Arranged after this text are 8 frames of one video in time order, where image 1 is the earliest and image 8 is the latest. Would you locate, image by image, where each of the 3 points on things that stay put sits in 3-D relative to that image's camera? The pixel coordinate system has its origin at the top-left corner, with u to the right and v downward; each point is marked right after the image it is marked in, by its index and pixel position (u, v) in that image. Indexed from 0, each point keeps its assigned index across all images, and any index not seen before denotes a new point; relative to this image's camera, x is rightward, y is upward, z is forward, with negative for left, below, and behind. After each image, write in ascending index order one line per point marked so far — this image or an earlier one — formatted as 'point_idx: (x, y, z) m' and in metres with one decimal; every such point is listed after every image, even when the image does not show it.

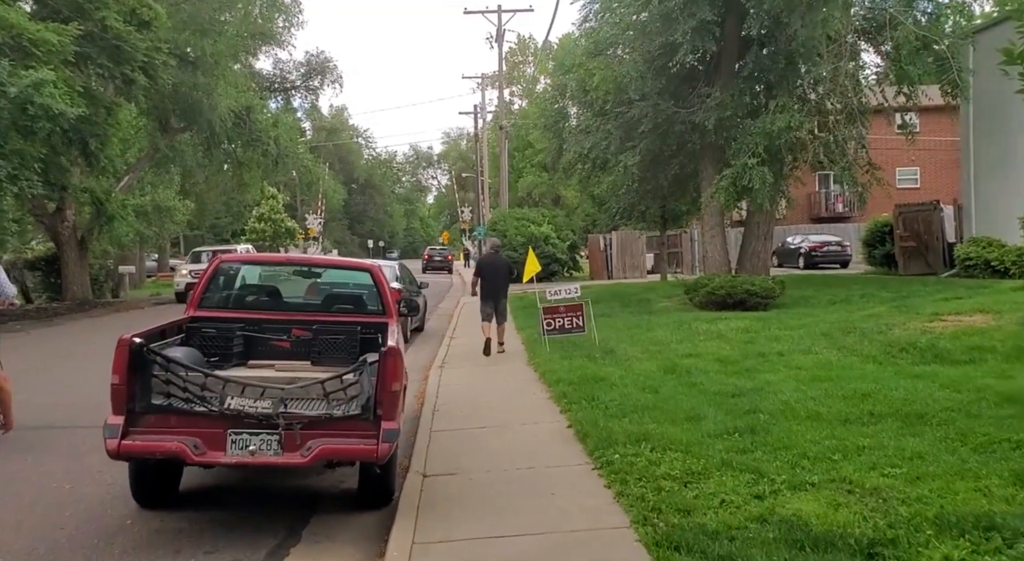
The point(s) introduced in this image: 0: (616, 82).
0: (+2.3, +4.5, +19.4) m
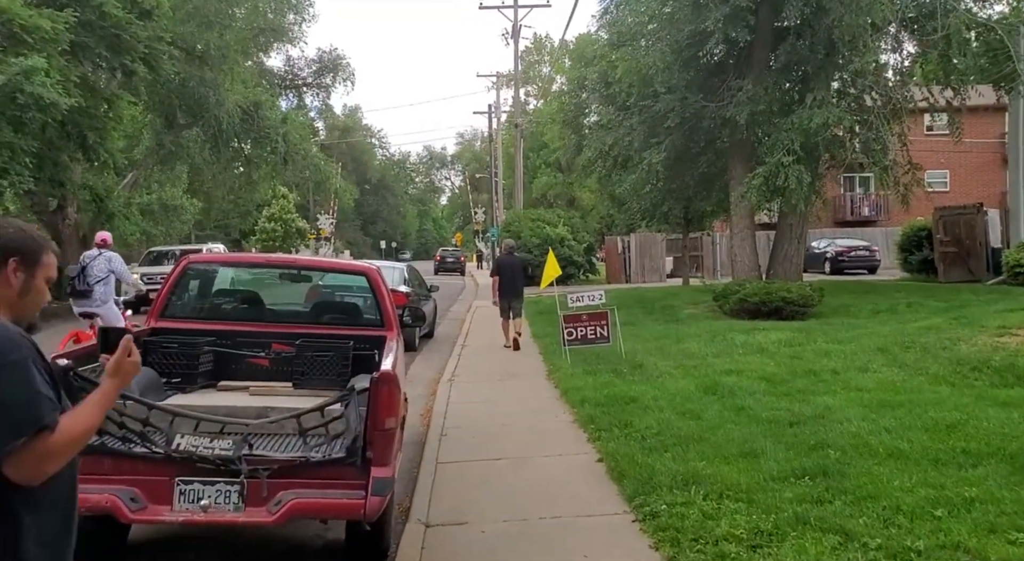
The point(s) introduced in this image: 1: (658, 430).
0: (+2.7, +4.3, +18.2) m
1: (+1.2, -1.2, +7.2) m
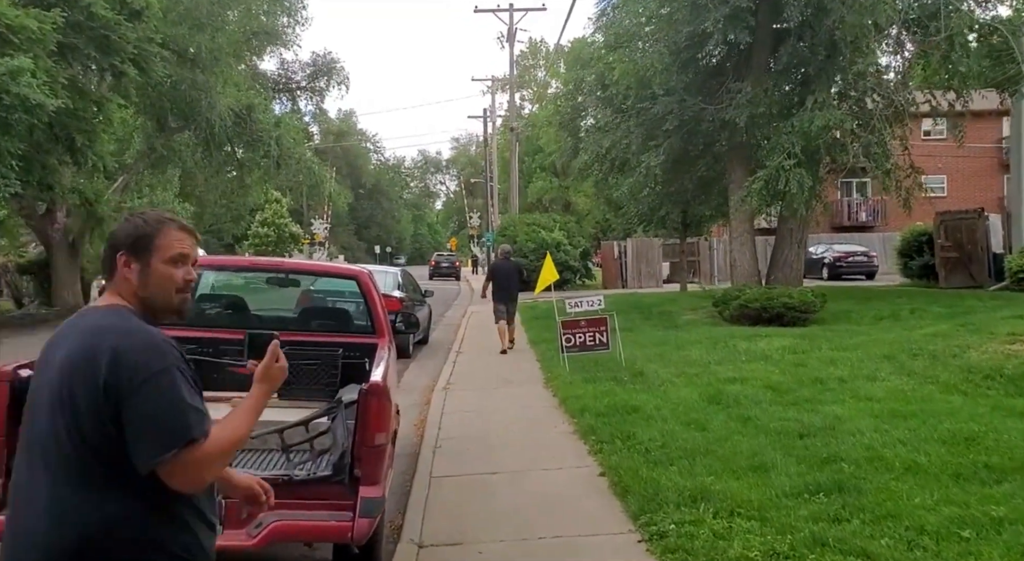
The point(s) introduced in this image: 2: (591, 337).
0: (+2.6, +4.2, +18.0) m
1: (+1.2, -1.3, +6.9) m
2: (+1.0, -0.7, +11.3) m
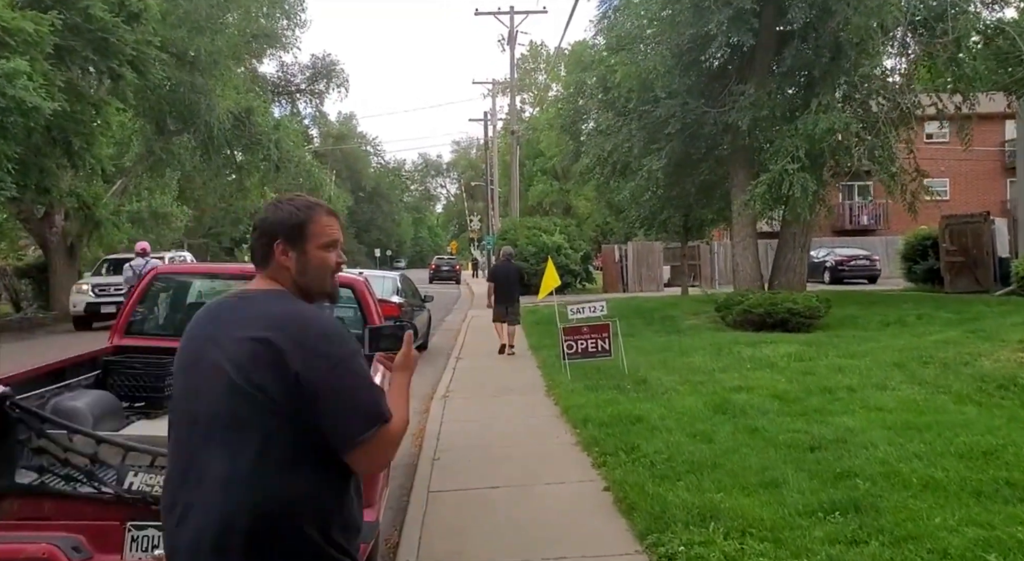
0: (+2.6, +4.1, +17.8) m
1: (+1.2, -1.3, +6.6) m
2: (+1.0, -0.8, +11.1) m
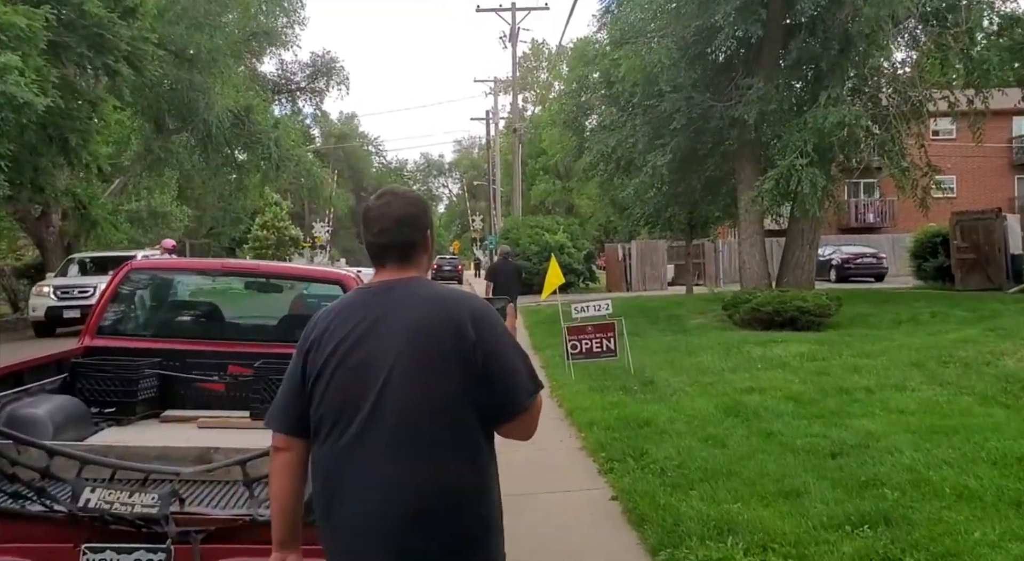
0: (+2.7, +4.2, +17.4) m
1: (+1.2, -1.3, +6.2) m
2: (+1.1, -0.8, +10.7) m
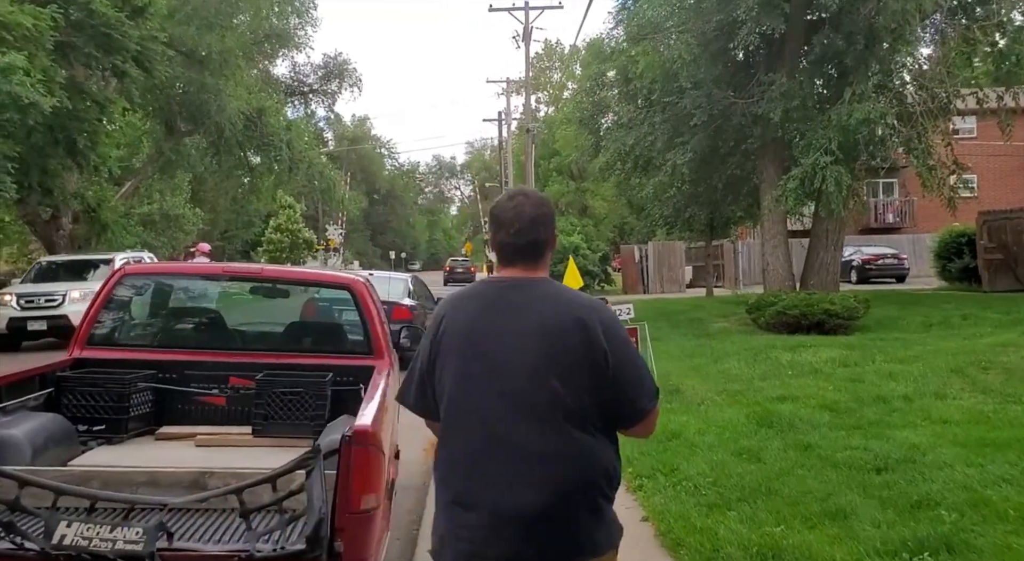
0: (+3.0, +4.1, +16.9) m
1: (+1.4, -1.3, +5.8) m
2: (+1.3, -0.8, +10.3) m
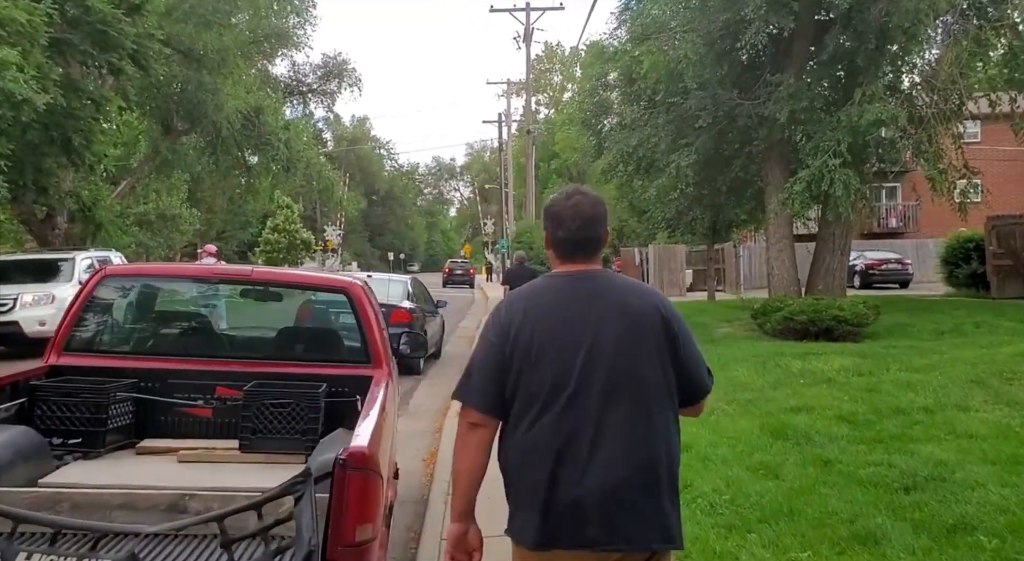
0: (+3.0, +4.1, +16.6) m
1: (+1.4, -1.4, +5.5) m
2: (+1.3, -0.9, +9.9) m
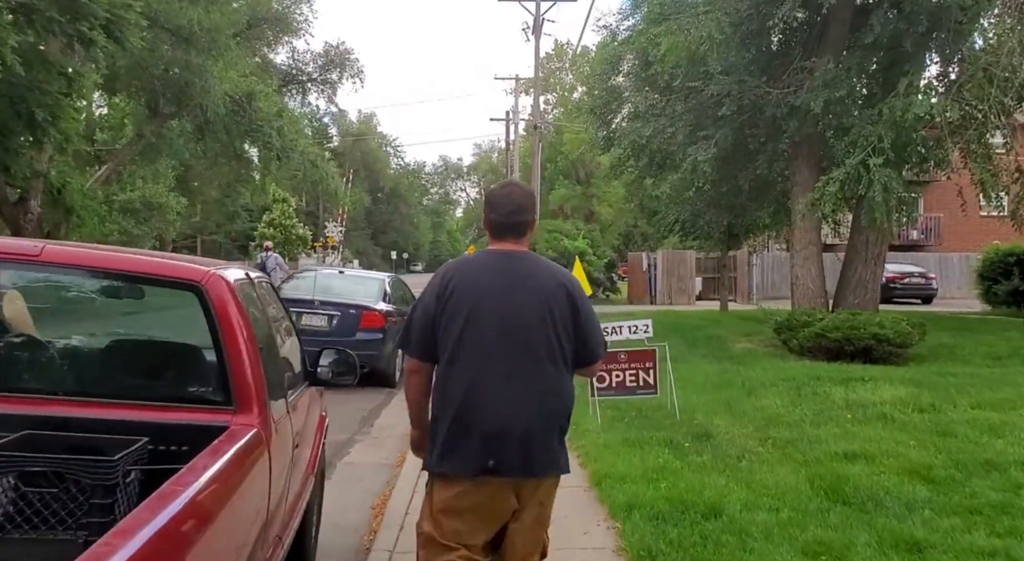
0: (+3.0, +3.9, +14.8) m
1: (+1.2, -1.4, +3.7) m
2: (+1.1, -0.9, +8.2) m
